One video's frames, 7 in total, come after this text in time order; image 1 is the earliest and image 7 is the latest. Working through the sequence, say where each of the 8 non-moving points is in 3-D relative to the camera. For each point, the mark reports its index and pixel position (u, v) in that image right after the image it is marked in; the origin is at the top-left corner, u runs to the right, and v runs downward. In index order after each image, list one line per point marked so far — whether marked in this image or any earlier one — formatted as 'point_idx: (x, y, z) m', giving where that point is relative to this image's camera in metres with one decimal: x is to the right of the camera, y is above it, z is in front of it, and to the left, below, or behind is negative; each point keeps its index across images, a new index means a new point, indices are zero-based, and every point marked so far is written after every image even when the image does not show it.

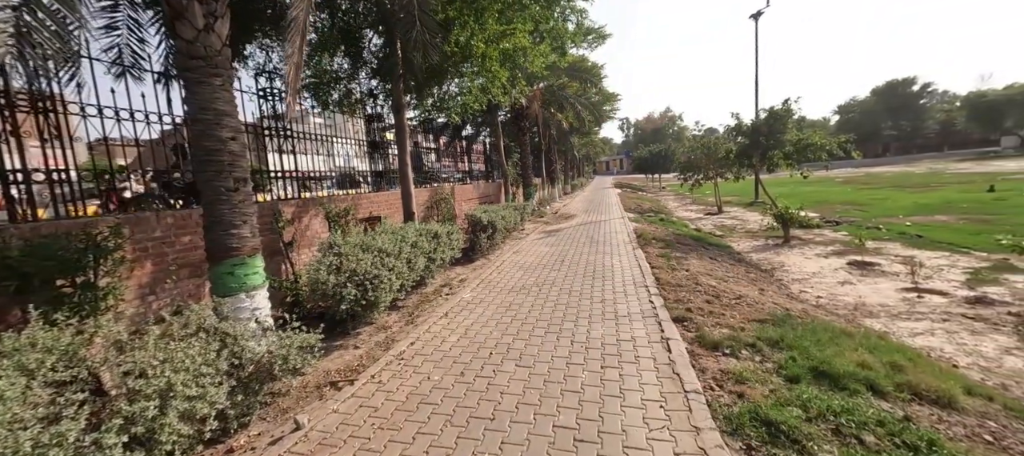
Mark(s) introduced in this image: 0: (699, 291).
0: (+2.7, -0.9, +5.3) m
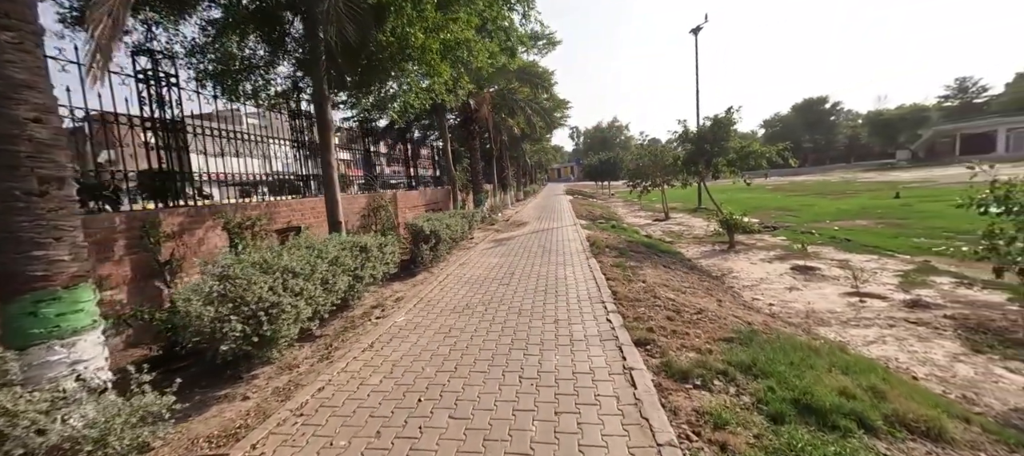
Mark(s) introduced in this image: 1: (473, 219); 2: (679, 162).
0: (+2.0, -1.0, +4.9) m
1: (-1.3, +0.4, +12.4) m
2: (+5.7, +2.3, +12.6) m
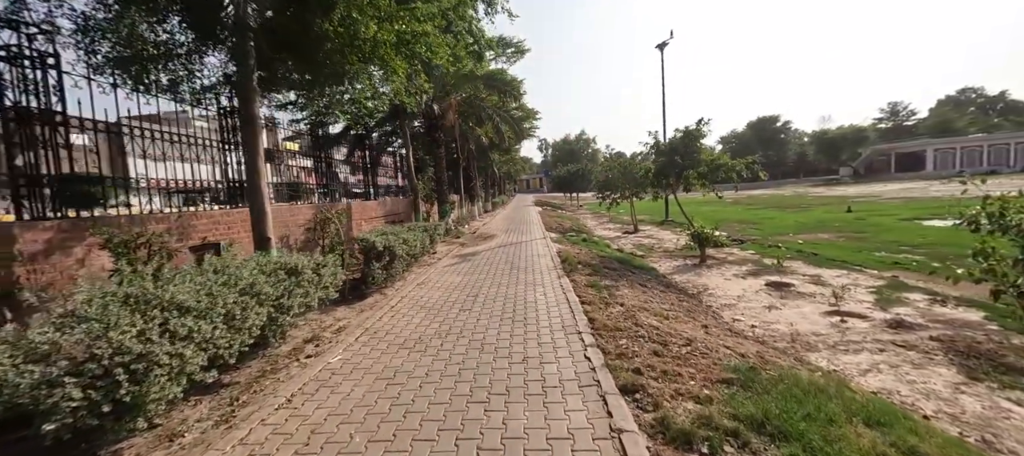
0: (+1.5, -1.3, +4.2) m
1: (-2.3, -0.1, +11.5) m
2: (+4.6, +1.8, +12.4) m
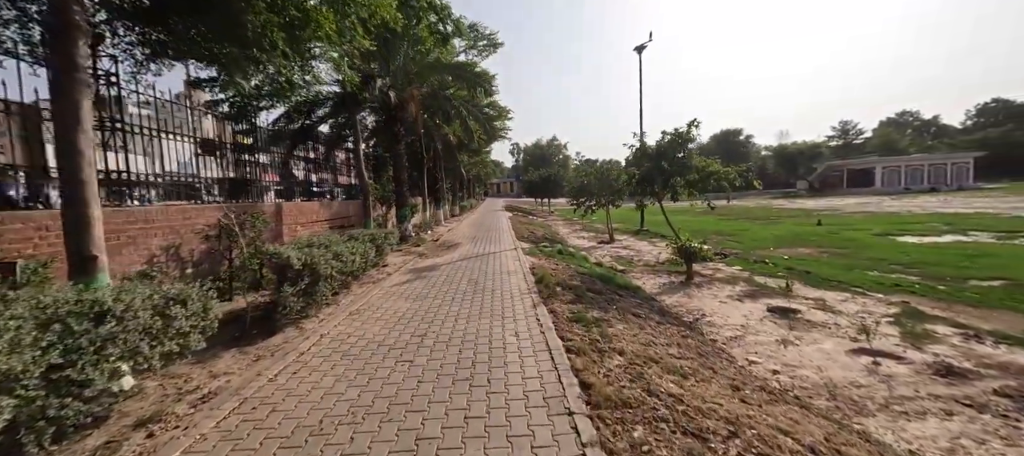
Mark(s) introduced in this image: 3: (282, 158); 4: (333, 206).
0: (+1.2, -1.5, +2.8) m
1: (-3.2, -0.3, +9.7) m
2: (+3.7, +1.5, +11.2) m
3: (-6.9, +2.2, +11.3) m
4: (-5.6, +0.7, +11.7) m
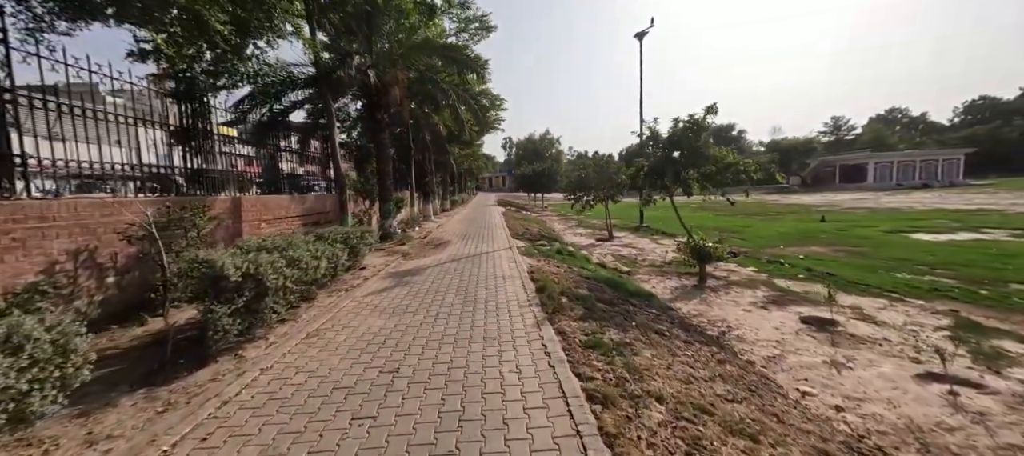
0: (+1.2, -1.5, +1.7) m
1: (-3.3, -0.2, +8.5) m
2: (+3.5, +1.5, +10.1) m
3: (-7.1, +2.2, +10.0) m
4: (-5.8, +0.8, +10.4) m
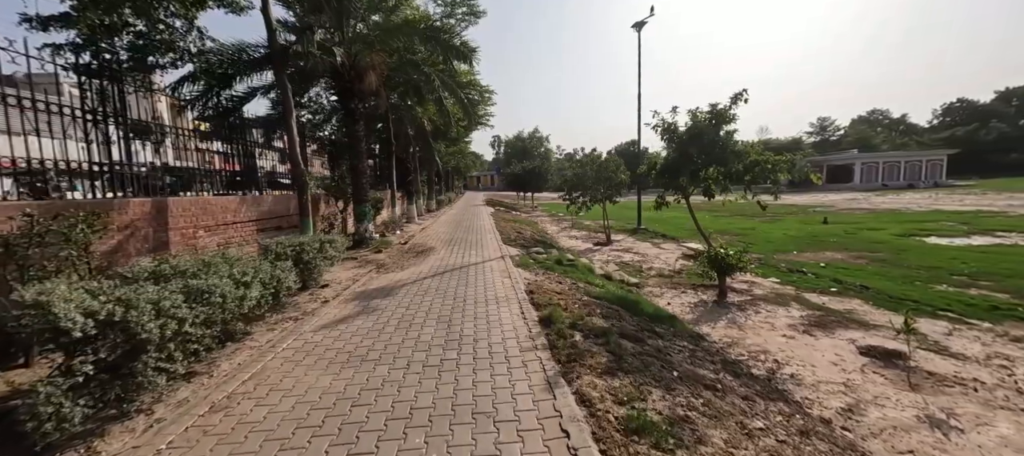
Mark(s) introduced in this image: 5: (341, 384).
0: (+1.3, -1.7, +0.4) m
1: (-3.4, -0.4, +7.1) m
2: (+3.3, +1.4, +8.9) m
3: (-7.2, +2.1, +8.4) m
4: (-6.0, +0.6, +8.9) m
5: (-1.5, -1.5, +3.5) m
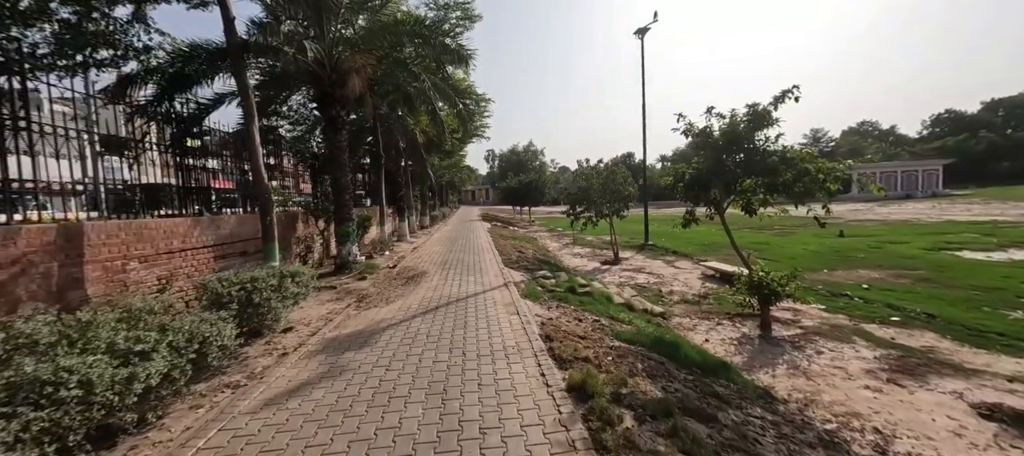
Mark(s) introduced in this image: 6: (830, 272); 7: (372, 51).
0: (+1.6, -1.8, -0.9) m
1: (-3.3, -0.8, +5.8) m
2: (+3.4, +0.9, +7.7) m
3: (-7.2, +1.6, +7.1) m
4: (-5.9, +0.1, +7.6) m
5: (-1.3, -1.7, +2.1) m
6: (+9.6, -1.3, +11.2) m
7: (-4.0, +4.9, +10.4) m
